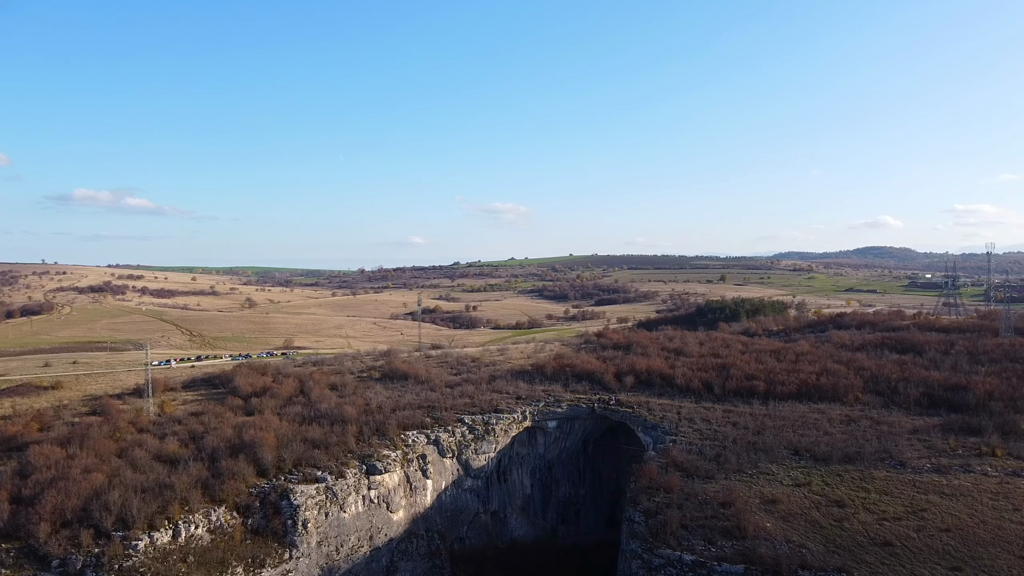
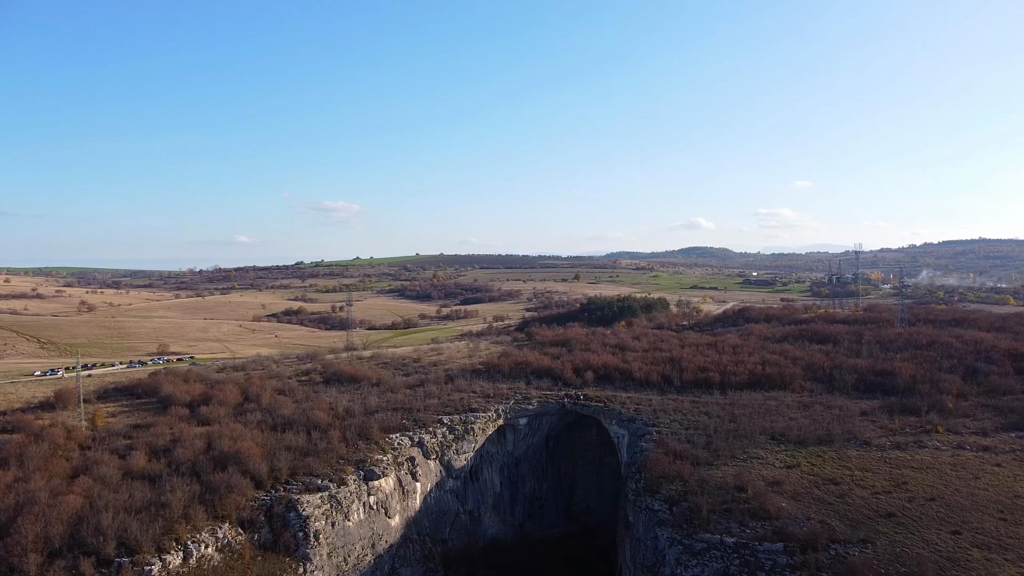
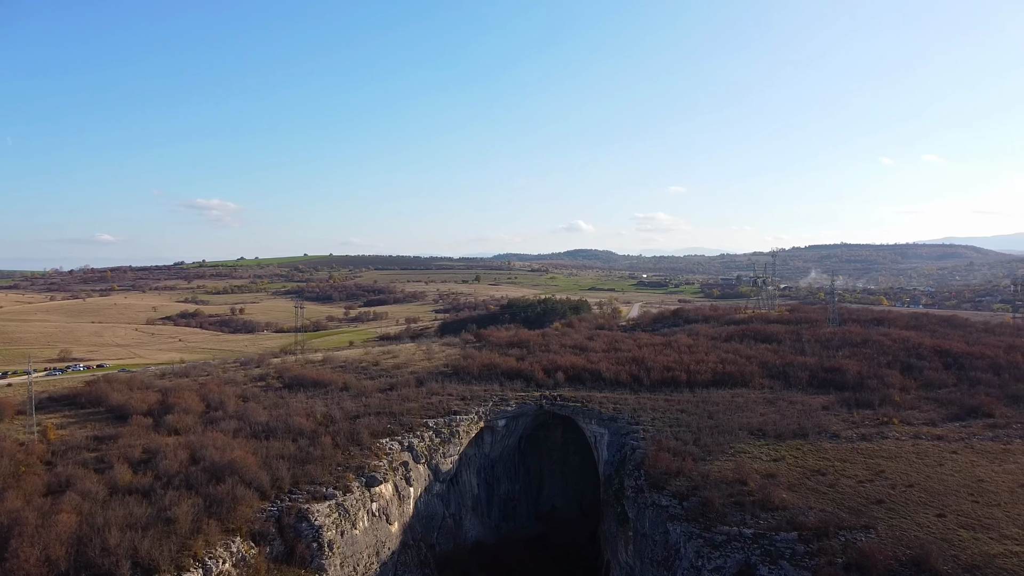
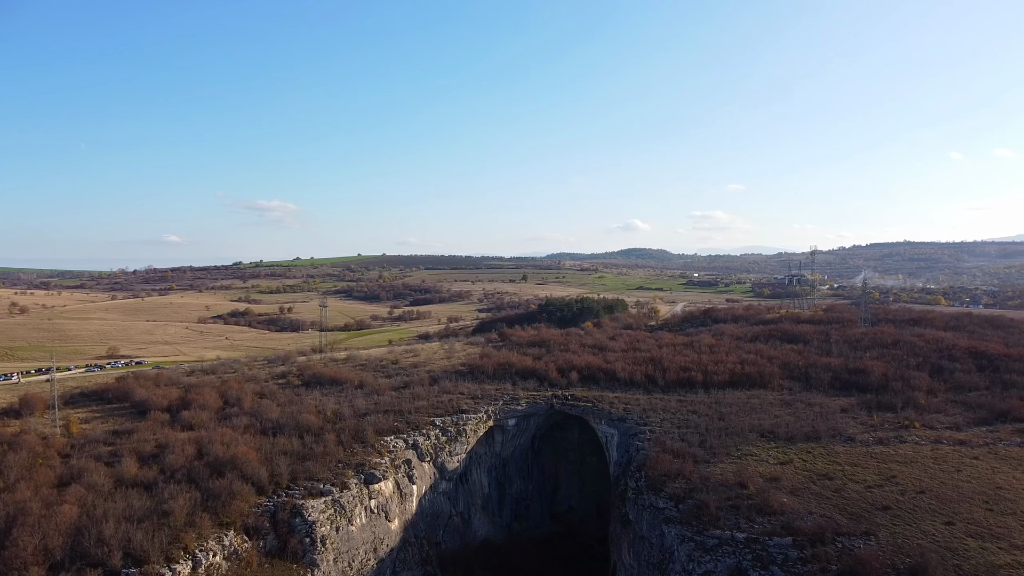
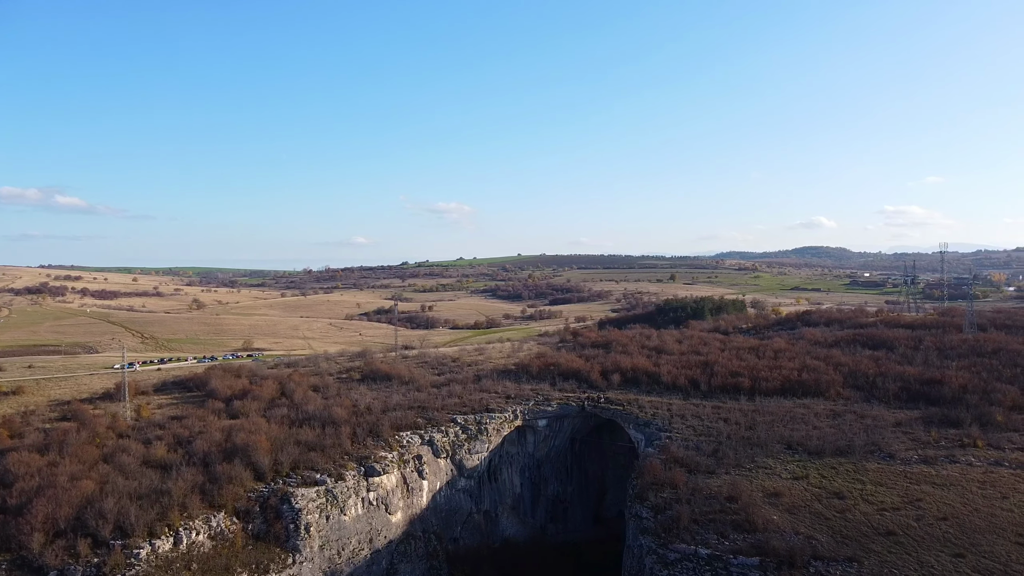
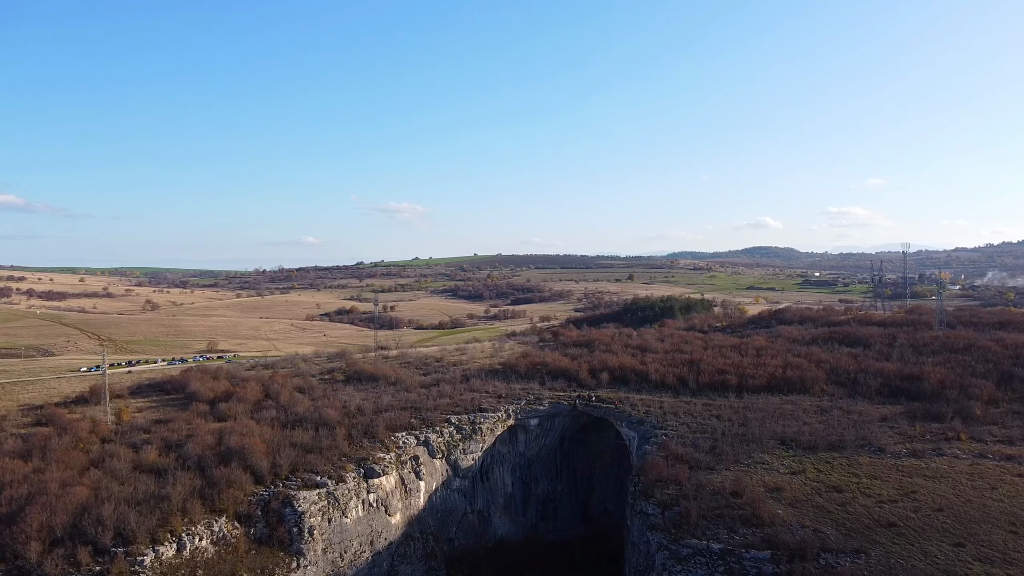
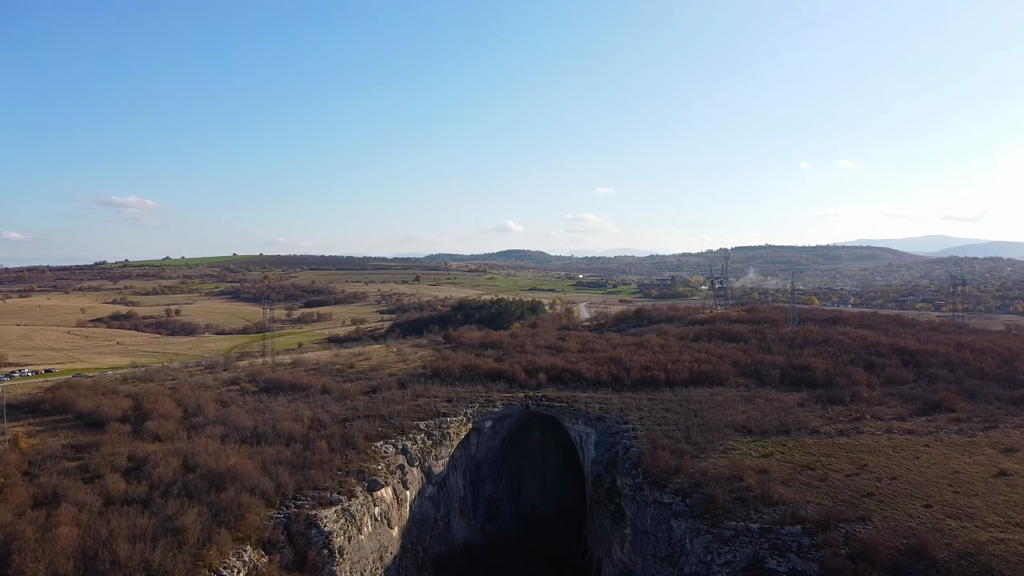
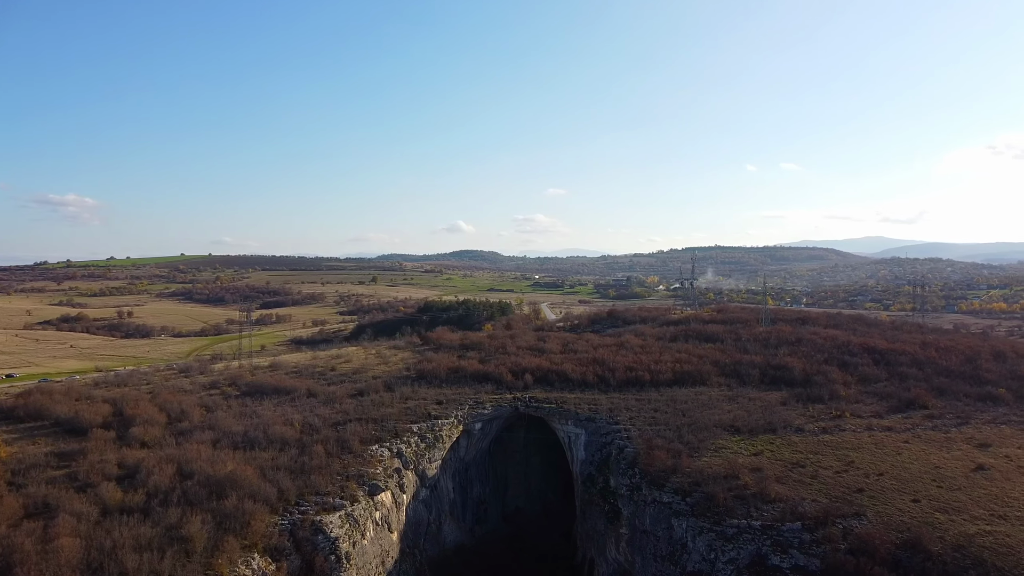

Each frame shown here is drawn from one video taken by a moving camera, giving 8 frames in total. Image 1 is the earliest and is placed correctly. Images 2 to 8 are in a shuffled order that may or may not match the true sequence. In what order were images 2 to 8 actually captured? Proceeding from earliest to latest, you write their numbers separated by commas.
5, 6, 2, 4, 3, 7, 8
